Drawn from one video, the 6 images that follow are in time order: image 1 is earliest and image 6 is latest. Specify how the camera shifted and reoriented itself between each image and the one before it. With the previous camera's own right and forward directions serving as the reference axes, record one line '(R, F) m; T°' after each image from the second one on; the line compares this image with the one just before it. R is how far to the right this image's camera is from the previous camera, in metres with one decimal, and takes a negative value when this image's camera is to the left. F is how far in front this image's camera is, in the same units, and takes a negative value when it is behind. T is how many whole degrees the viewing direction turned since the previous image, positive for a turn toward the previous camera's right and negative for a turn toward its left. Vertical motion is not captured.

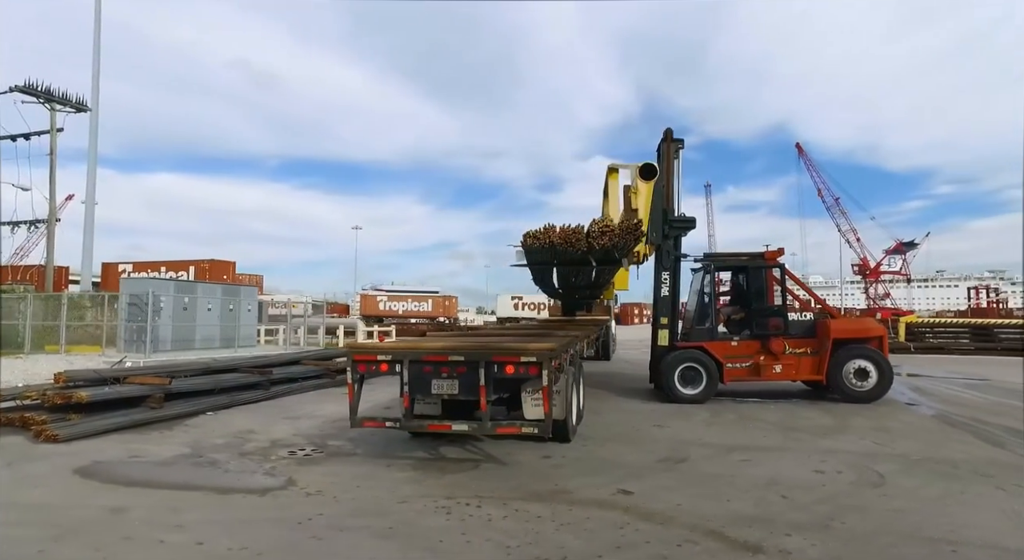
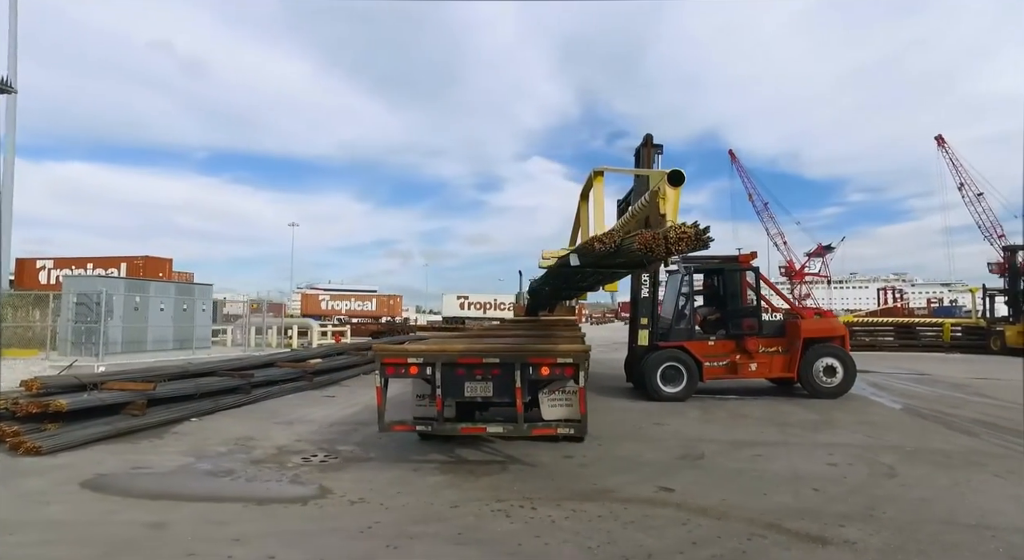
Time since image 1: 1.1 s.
(-0.8, 0.0) m; +5°
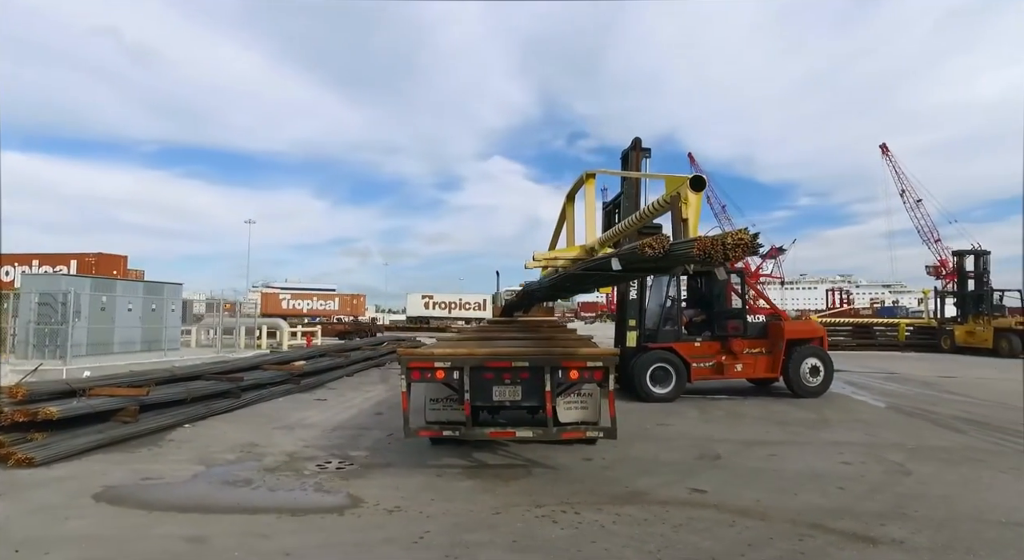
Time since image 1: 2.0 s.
(-0.6, +0.1) m; +4°
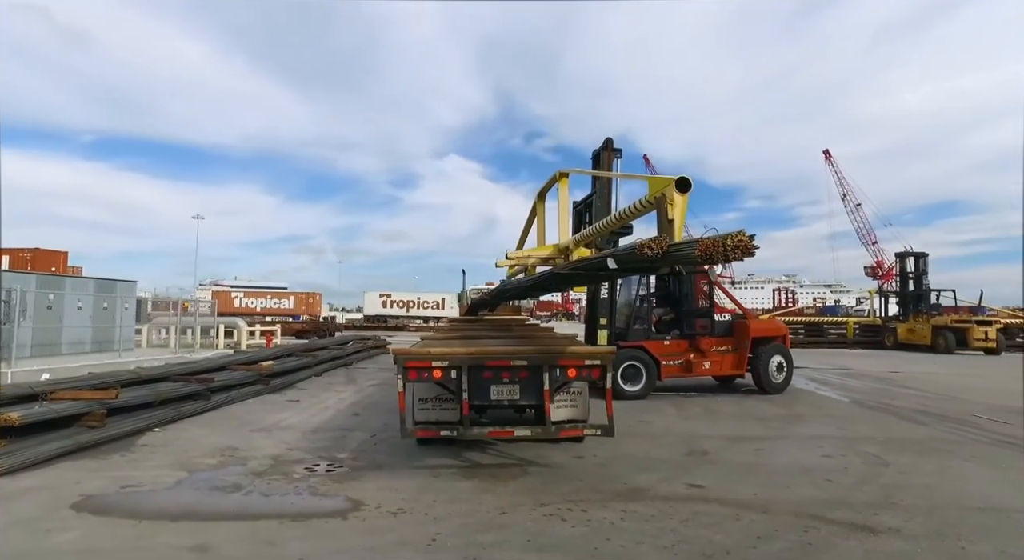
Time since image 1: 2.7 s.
(-0.4, 0.0) m; +4°
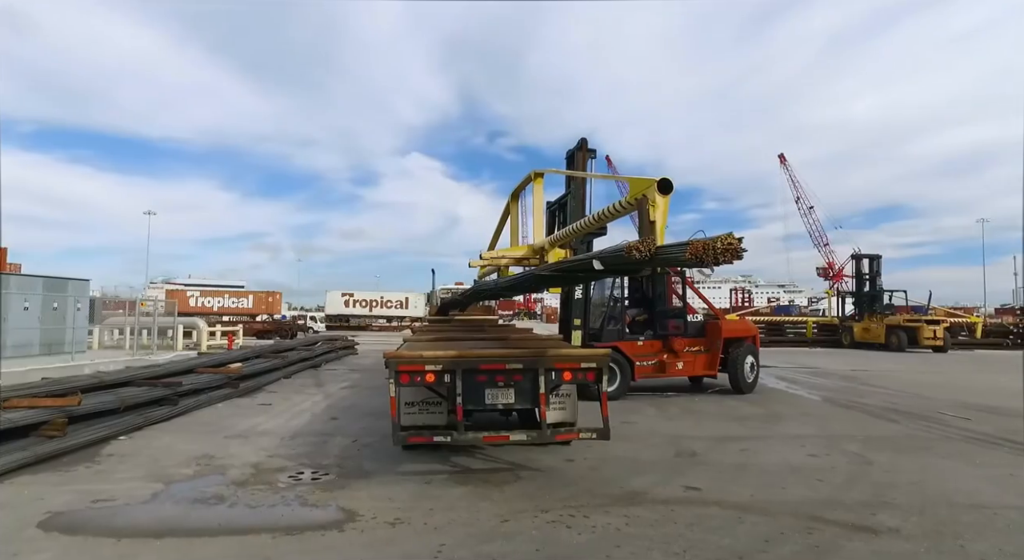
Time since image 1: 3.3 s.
(-0.3, +0.1) m; +4°
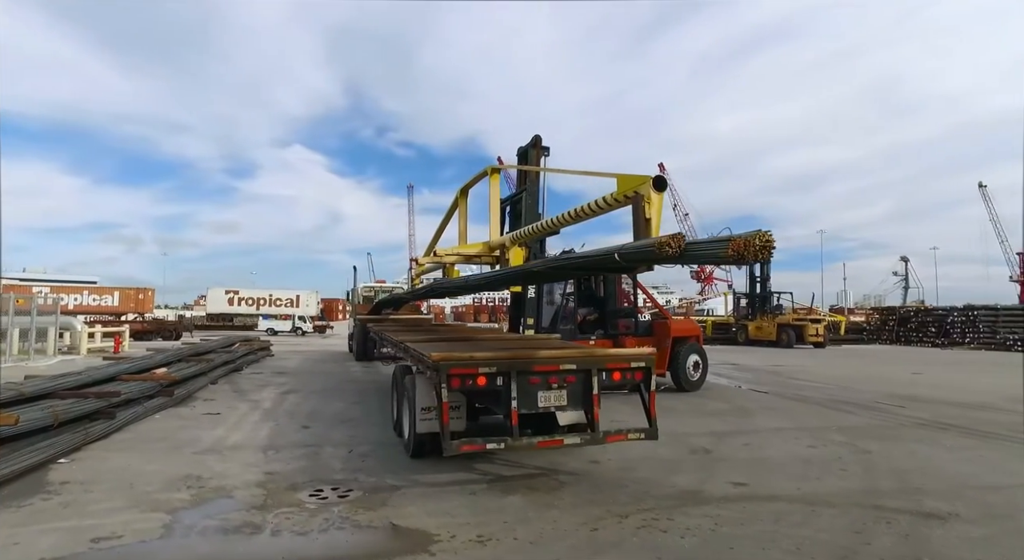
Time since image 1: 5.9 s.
(-1.3, +0.3) m; +10°
